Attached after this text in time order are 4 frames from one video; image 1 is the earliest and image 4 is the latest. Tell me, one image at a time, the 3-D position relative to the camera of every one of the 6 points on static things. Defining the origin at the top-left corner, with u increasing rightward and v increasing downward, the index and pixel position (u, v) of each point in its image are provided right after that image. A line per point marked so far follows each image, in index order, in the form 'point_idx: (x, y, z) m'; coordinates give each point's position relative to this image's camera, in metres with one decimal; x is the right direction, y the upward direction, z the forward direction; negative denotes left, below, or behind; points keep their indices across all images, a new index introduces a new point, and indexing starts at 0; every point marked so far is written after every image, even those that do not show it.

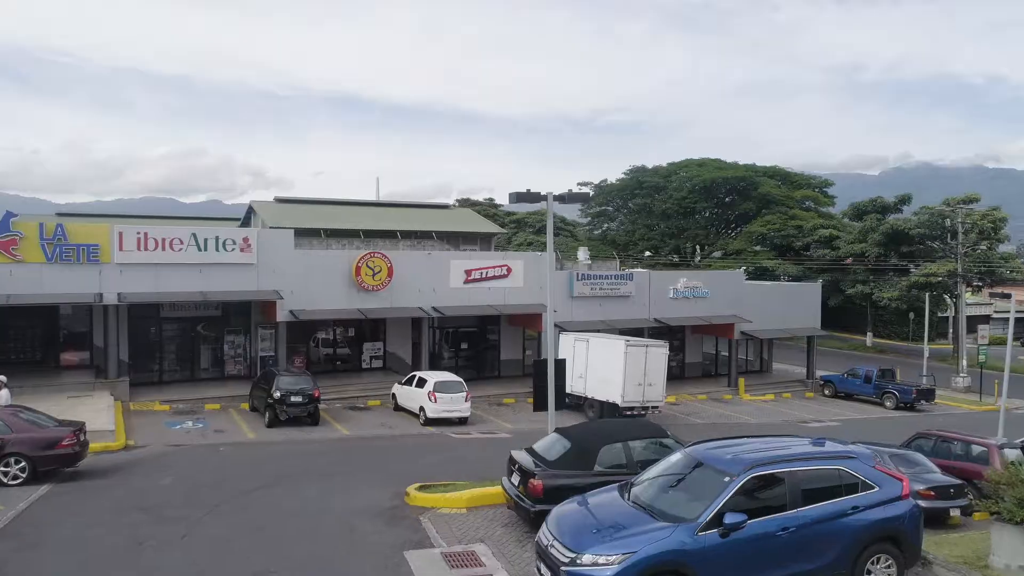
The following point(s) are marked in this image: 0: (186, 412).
0: (-5.2, -2.0, +18.0) m
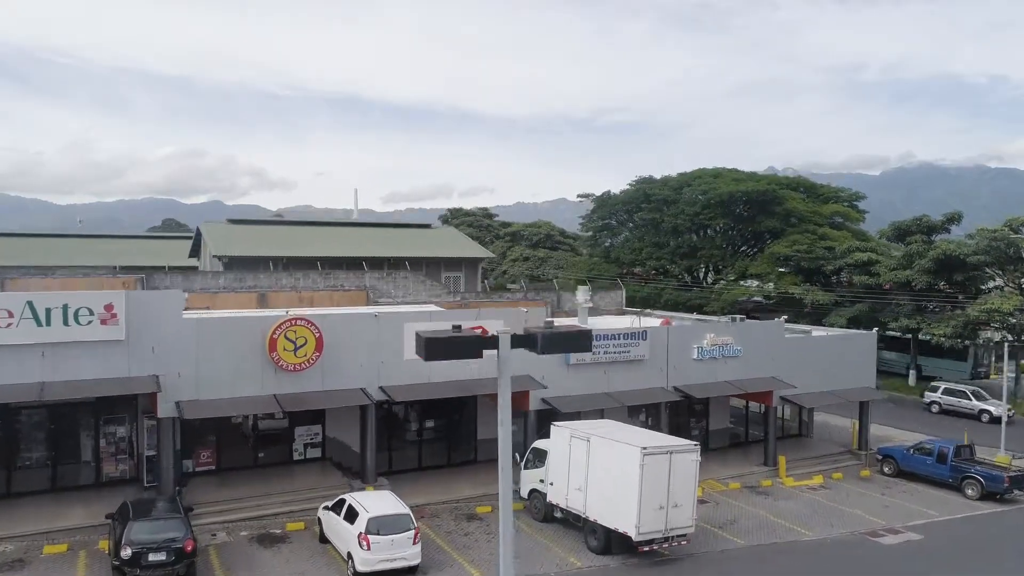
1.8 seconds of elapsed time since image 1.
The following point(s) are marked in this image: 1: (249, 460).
0: (-5.6, -3.0, +12.5) m
1: (-4.1, -2.7, +17.6) m
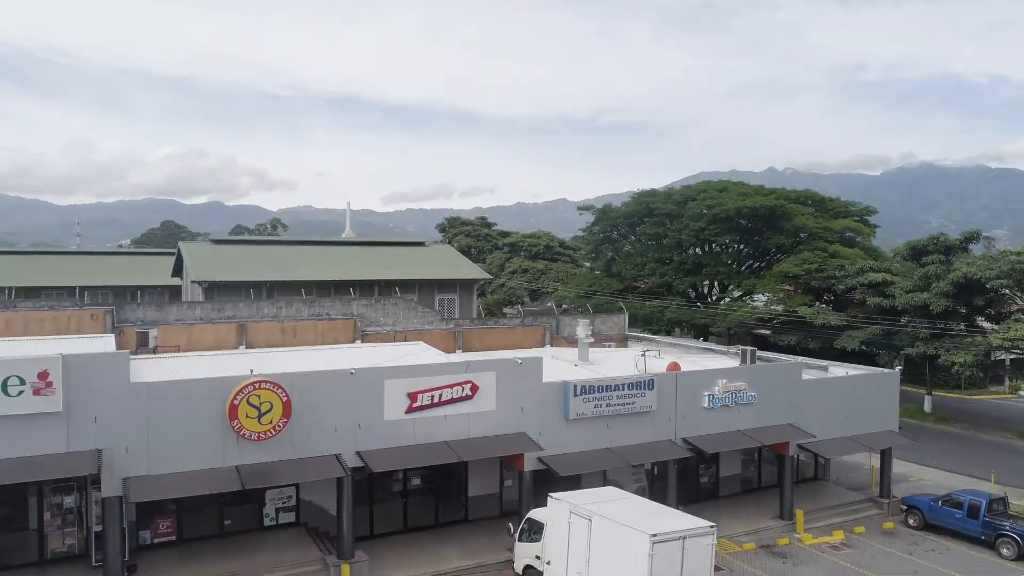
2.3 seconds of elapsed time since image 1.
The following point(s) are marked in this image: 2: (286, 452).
0: (-5.7, -3.7, +10.8) m
1: (-4.2, -3.4, +15.9) m
2: (-2.8, -2.0, +13.9) m
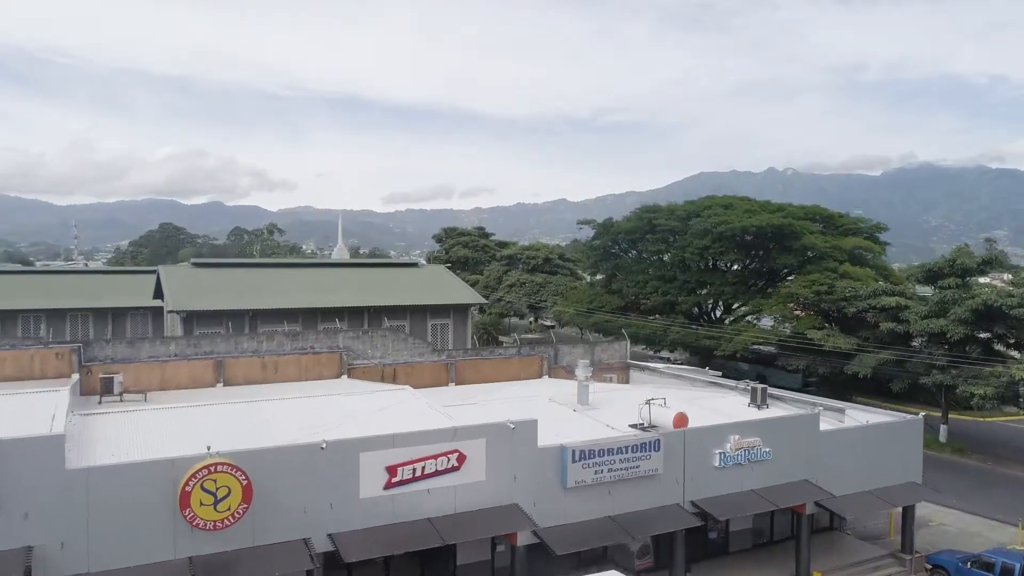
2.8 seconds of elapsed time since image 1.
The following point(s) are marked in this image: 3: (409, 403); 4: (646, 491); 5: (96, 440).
0: (-5.8, -4.5, +9.3) m
1: (-4.3, -4.1, +14.3) m
2: (-2.9, -2.7, +12.3) m
3: (-1.8, -2.0, +19.6) m
4: (+1.9, -2.9, +16.1) m
5: (-5.7, -2.1, +15.6) m
